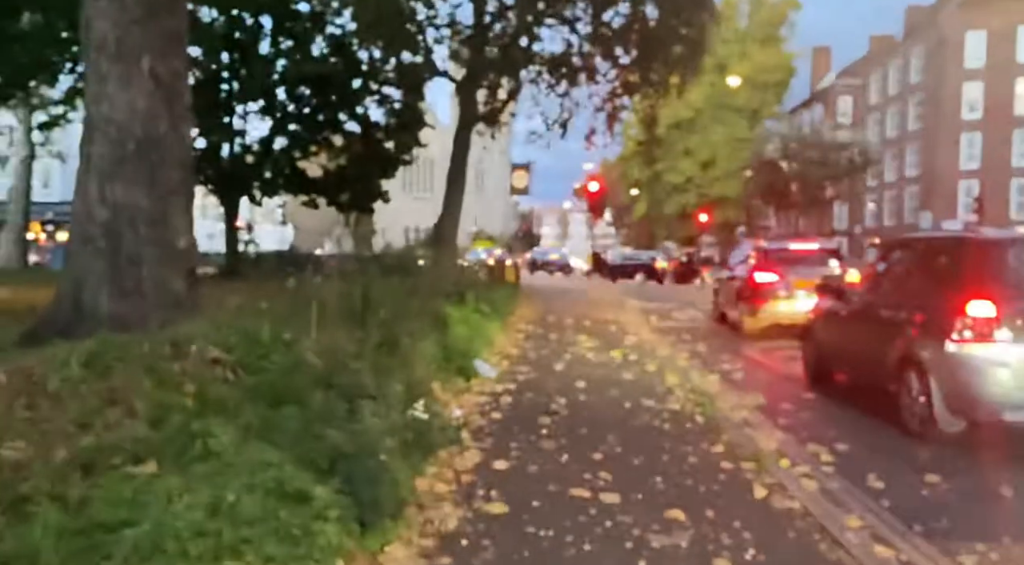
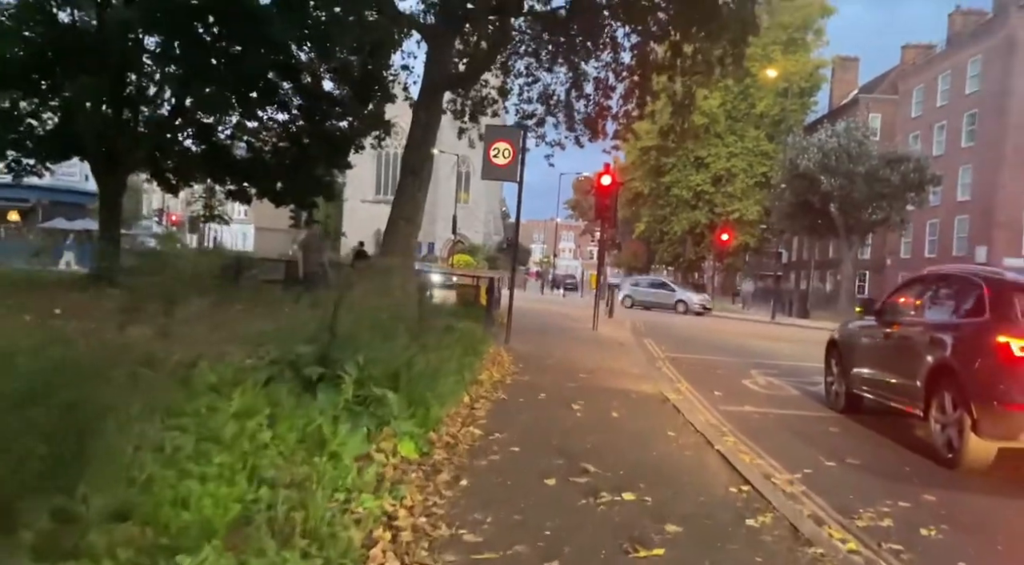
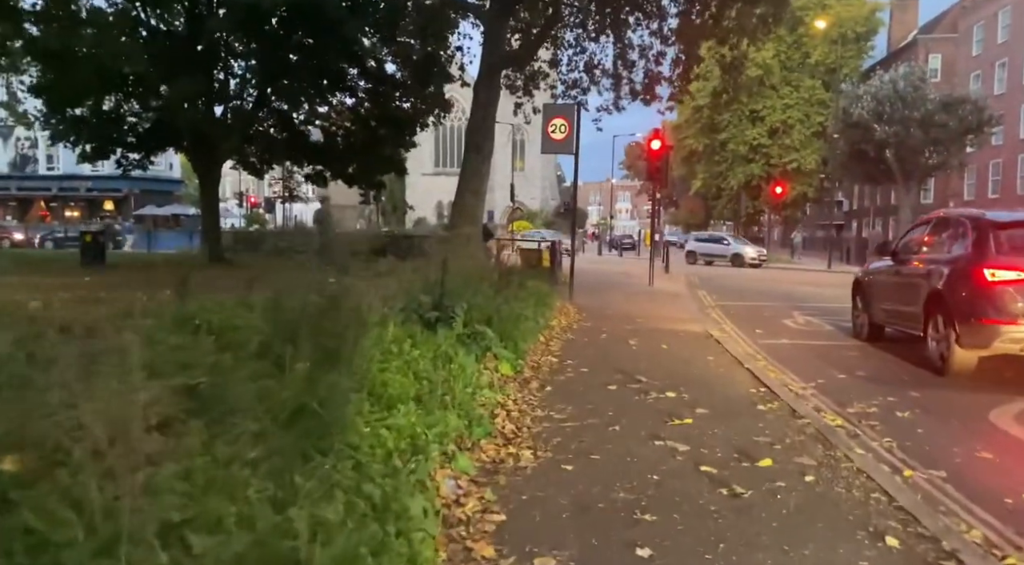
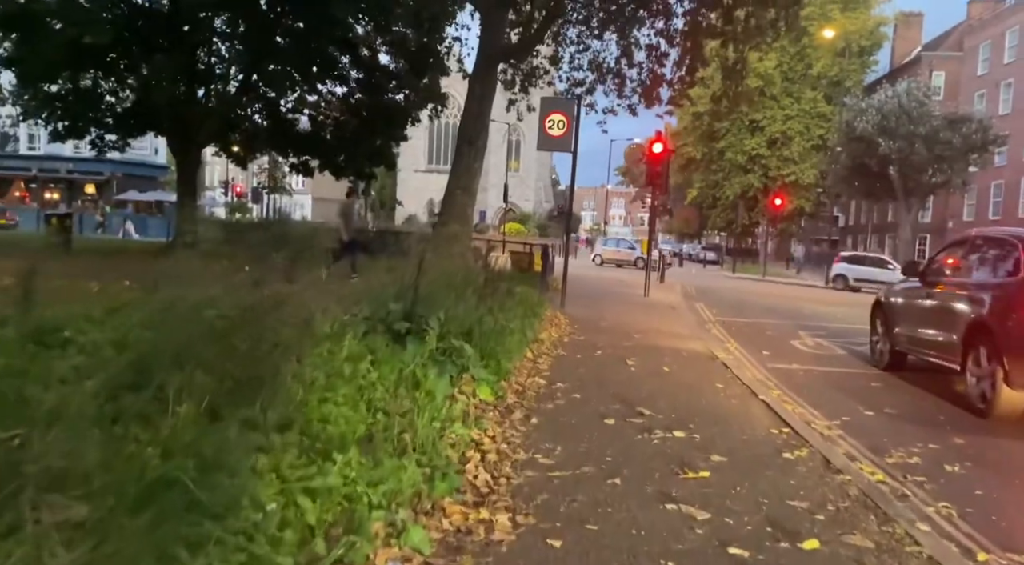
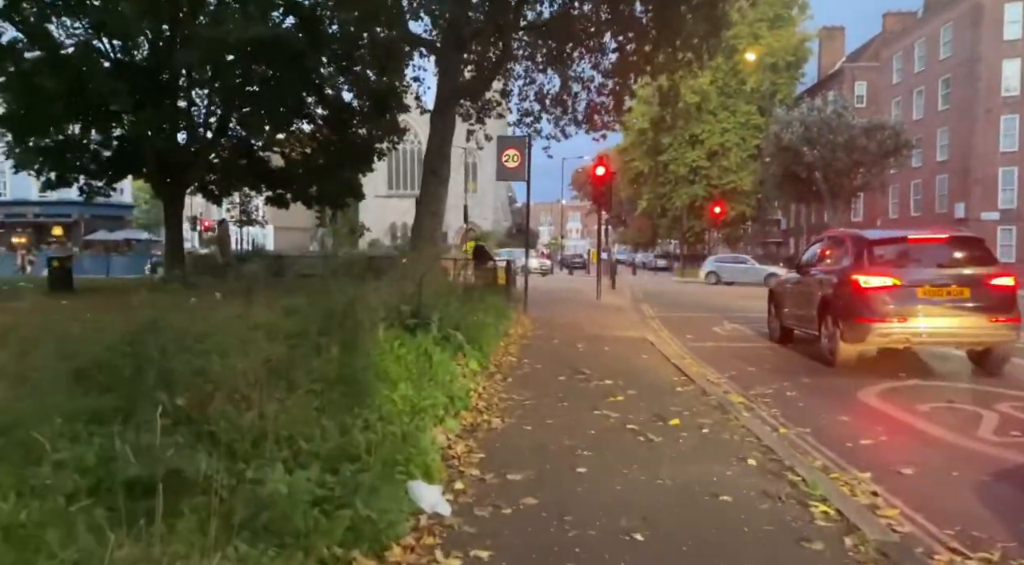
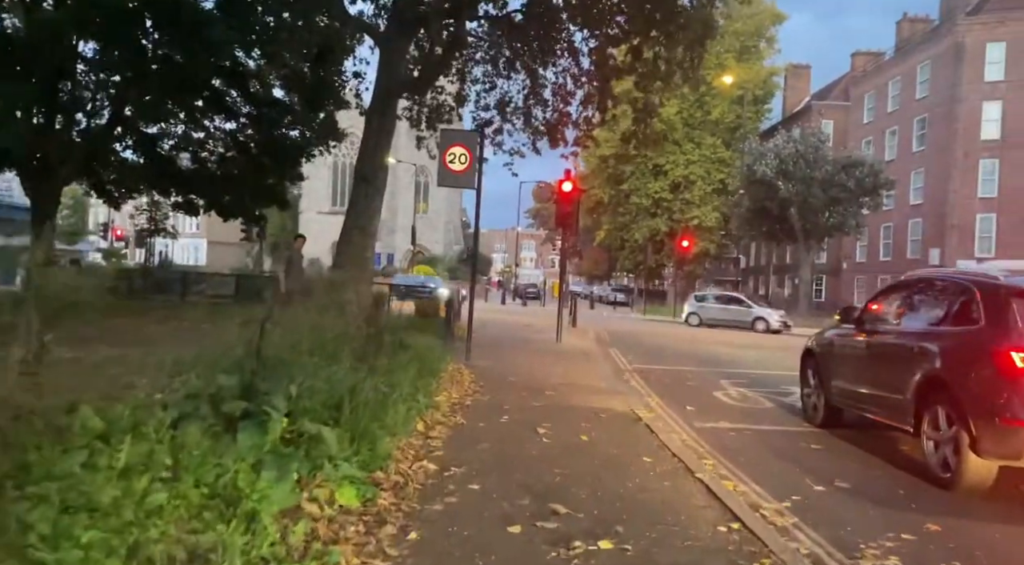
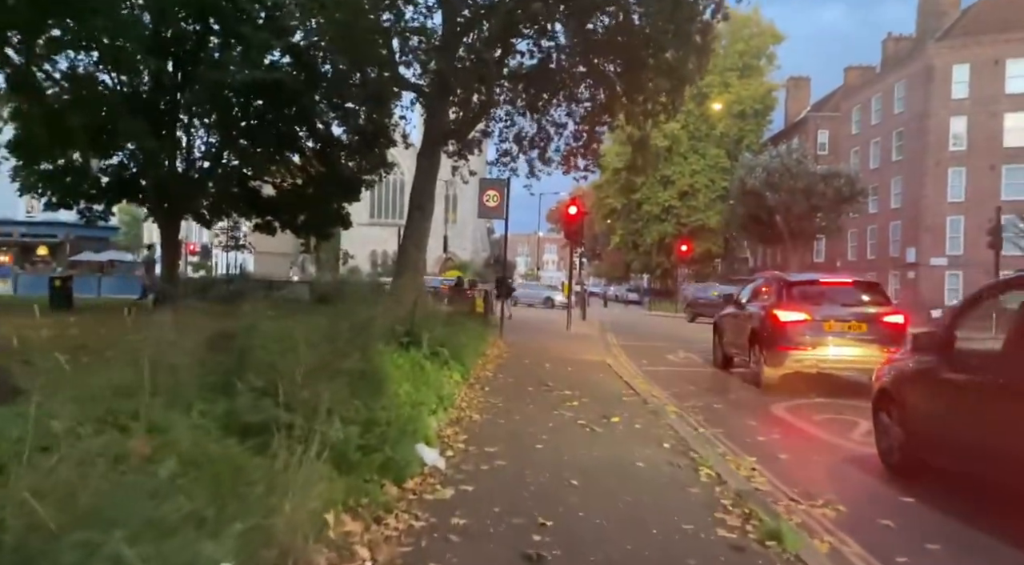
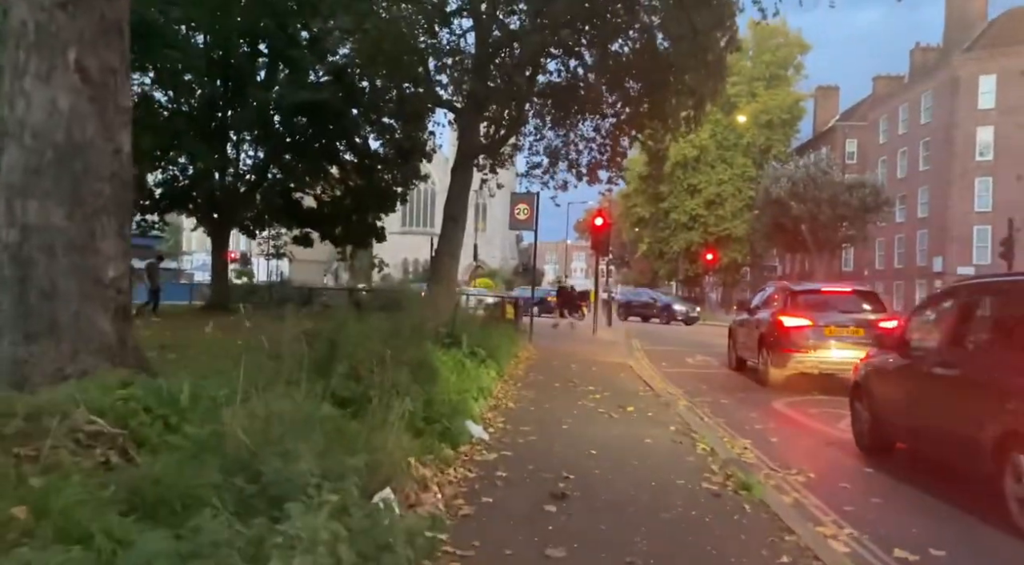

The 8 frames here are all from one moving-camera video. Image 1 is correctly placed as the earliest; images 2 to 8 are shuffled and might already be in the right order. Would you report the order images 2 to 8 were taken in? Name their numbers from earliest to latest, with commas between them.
8, 7, 5, 3, 4, 2, 6
